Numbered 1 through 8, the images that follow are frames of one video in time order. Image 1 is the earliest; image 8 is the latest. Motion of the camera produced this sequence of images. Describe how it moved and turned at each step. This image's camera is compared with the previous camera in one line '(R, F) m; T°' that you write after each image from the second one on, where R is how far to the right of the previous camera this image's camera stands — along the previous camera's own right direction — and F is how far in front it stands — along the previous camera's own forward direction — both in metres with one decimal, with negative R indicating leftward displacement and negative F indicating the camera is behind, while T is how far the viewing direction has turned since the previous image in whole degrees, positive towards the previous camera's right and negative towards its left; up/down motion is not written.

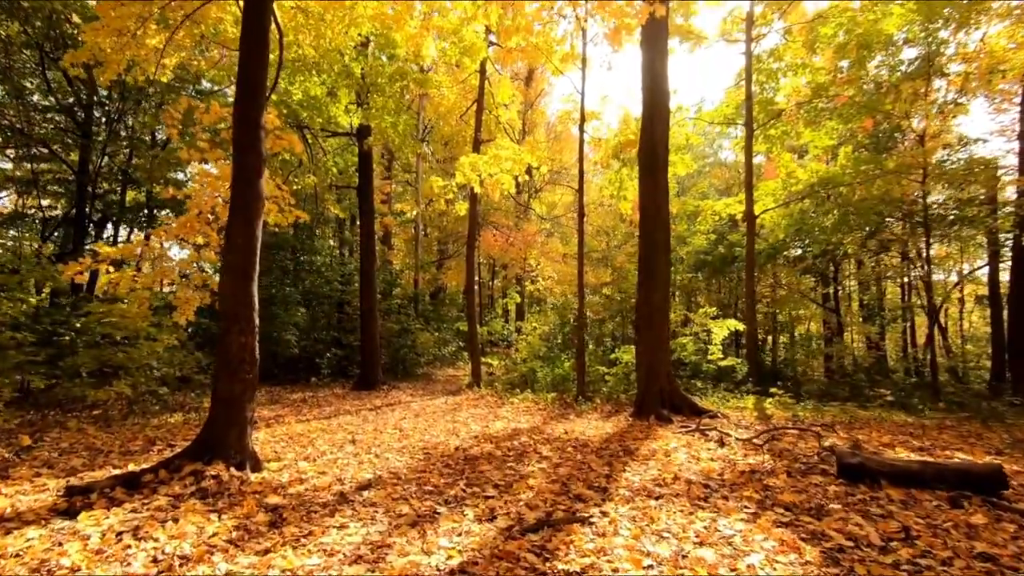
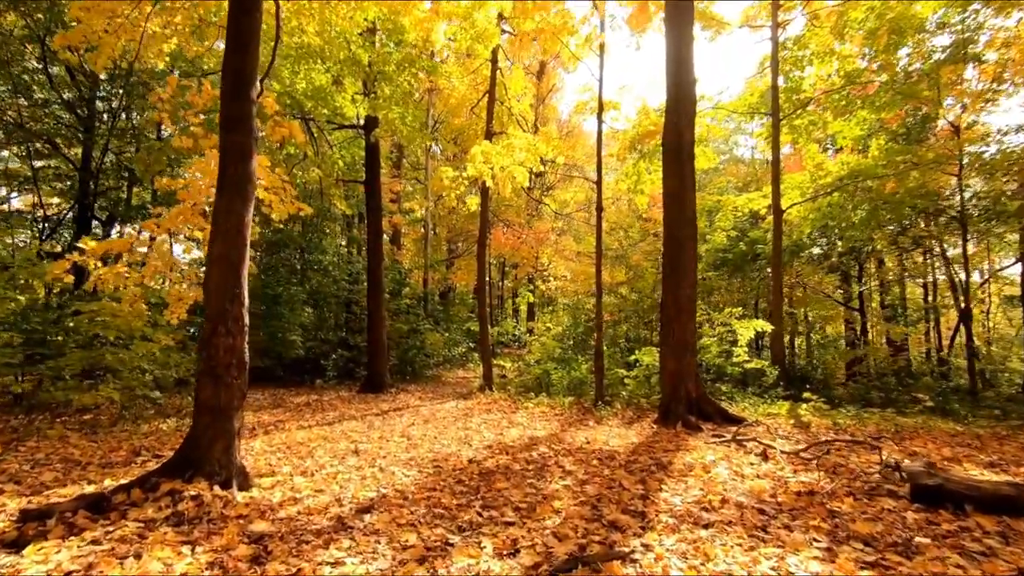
(-0.1, +0.5) m; -1°
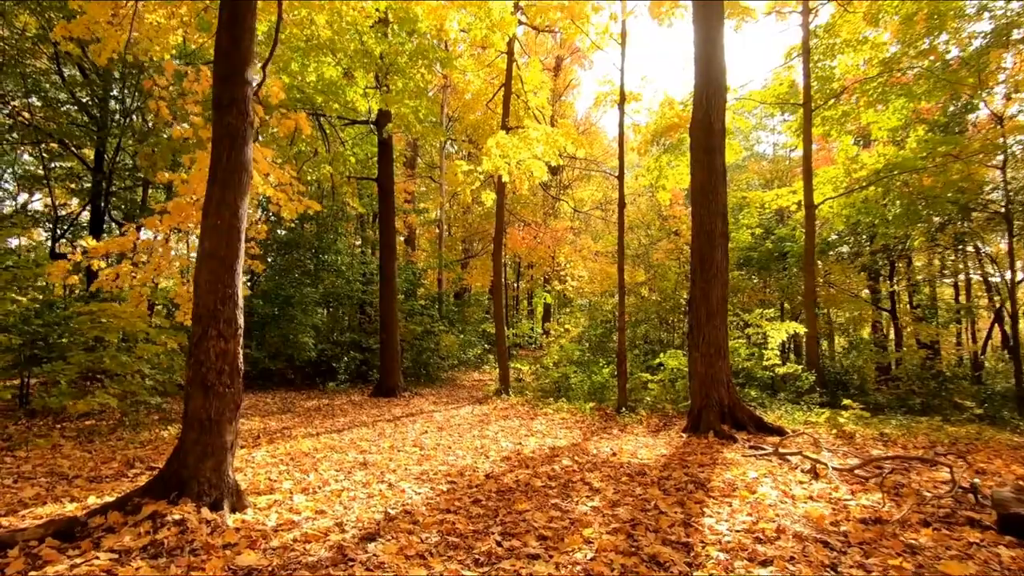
(-0.1, +0.4) m; -2°
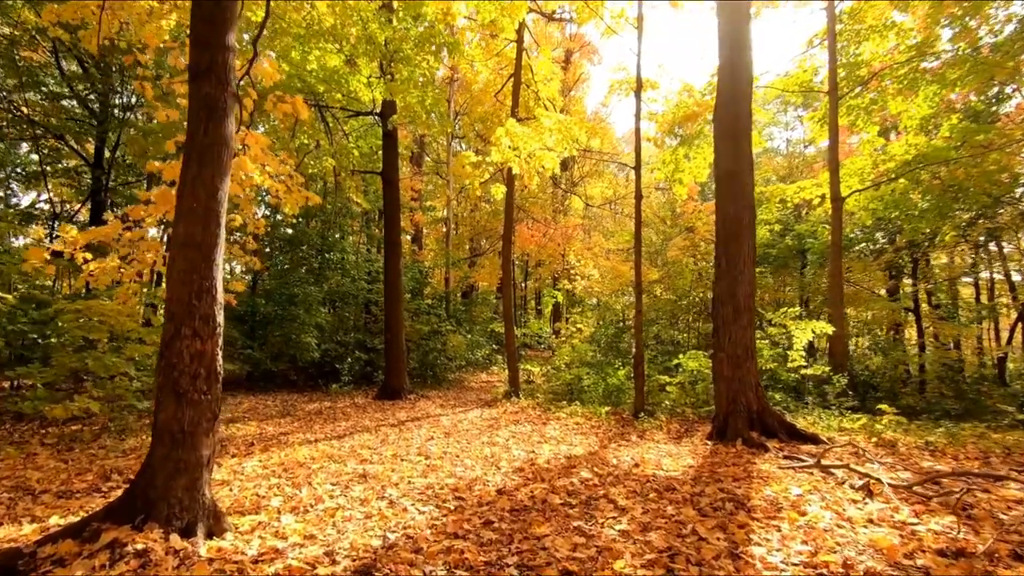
(-0.1, +0.5) m; -1°
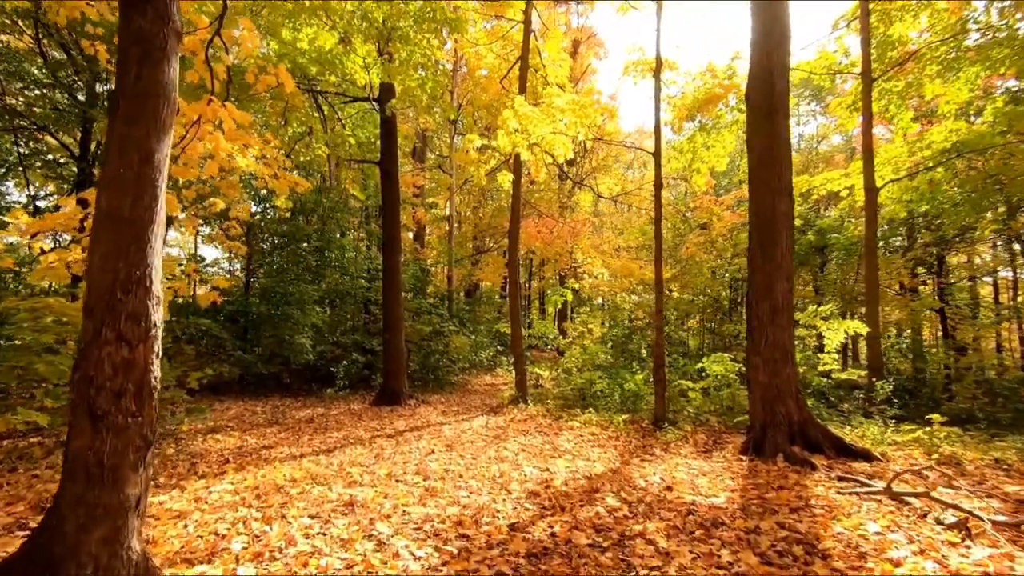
(-0.1, +0.7) m; 0°
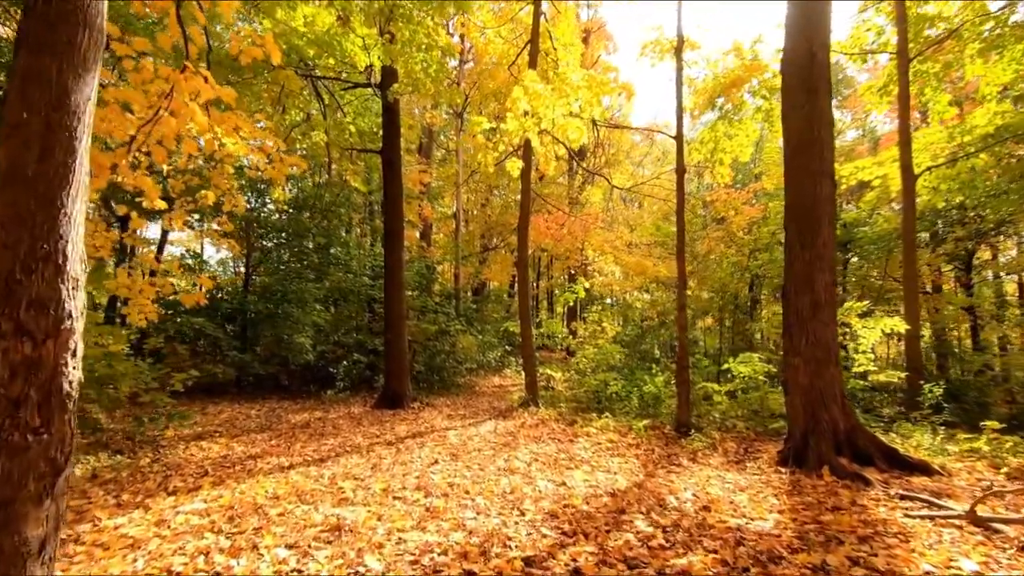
(0.0, +0.6) m; -1°
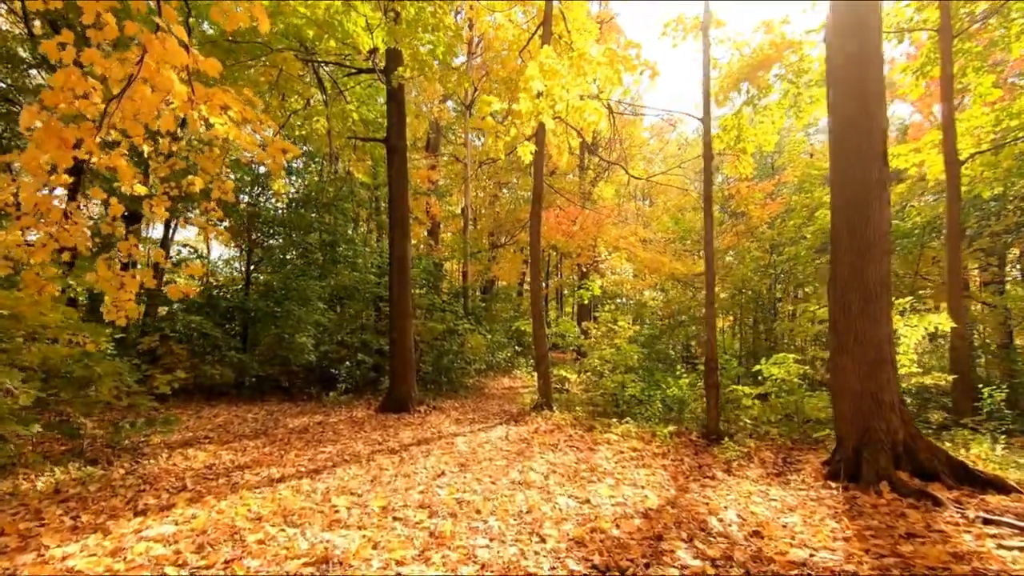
(-0.1, +0.6) m; -1°
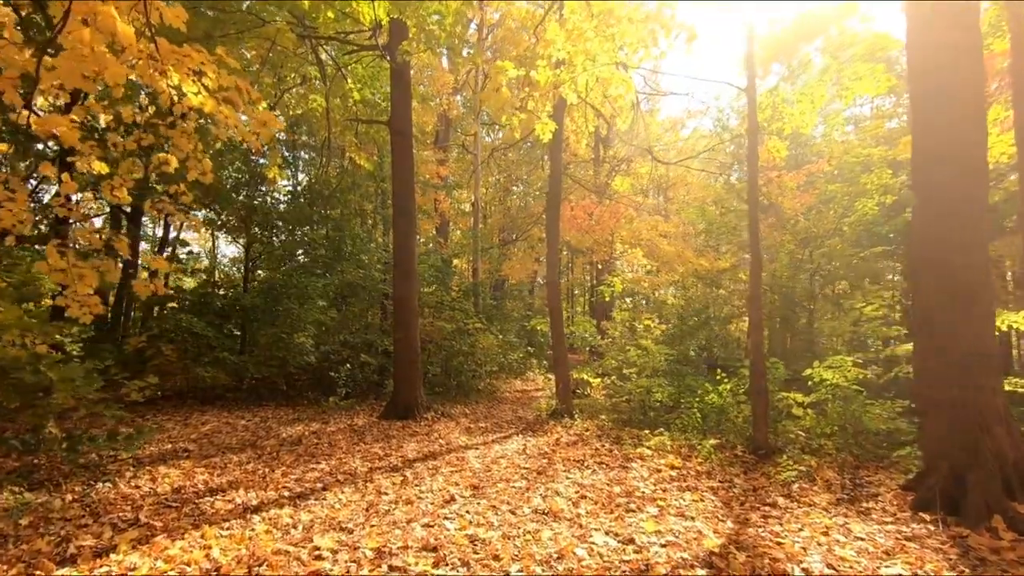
(-0.1, +0.8) m; -1°
